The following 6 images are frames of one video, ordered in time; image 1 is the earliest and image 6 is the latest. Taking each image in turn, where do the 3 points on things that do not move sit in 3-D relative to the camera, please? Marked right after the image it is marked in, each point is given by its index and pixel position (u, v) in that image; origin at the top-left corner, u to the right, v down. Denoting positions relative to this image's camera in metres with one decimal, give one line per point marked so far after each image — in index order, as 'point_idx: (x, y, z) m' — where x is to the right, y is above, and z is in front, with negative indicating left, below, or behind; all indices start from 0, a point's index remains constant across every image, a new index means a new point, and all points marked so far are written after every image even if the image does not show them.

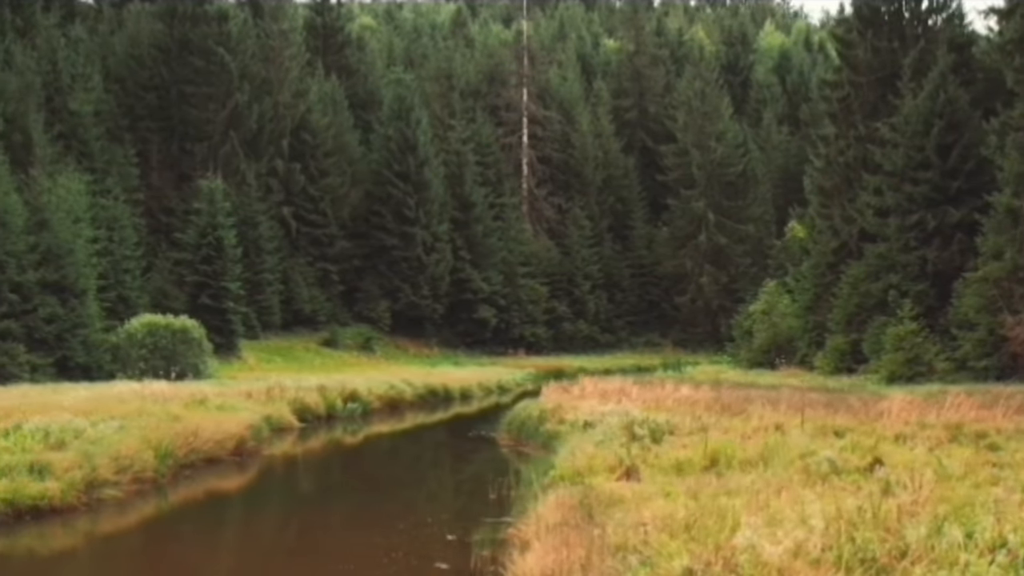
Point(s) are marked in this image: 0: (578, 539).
0: (+0.5, -1.7, +12.6) m
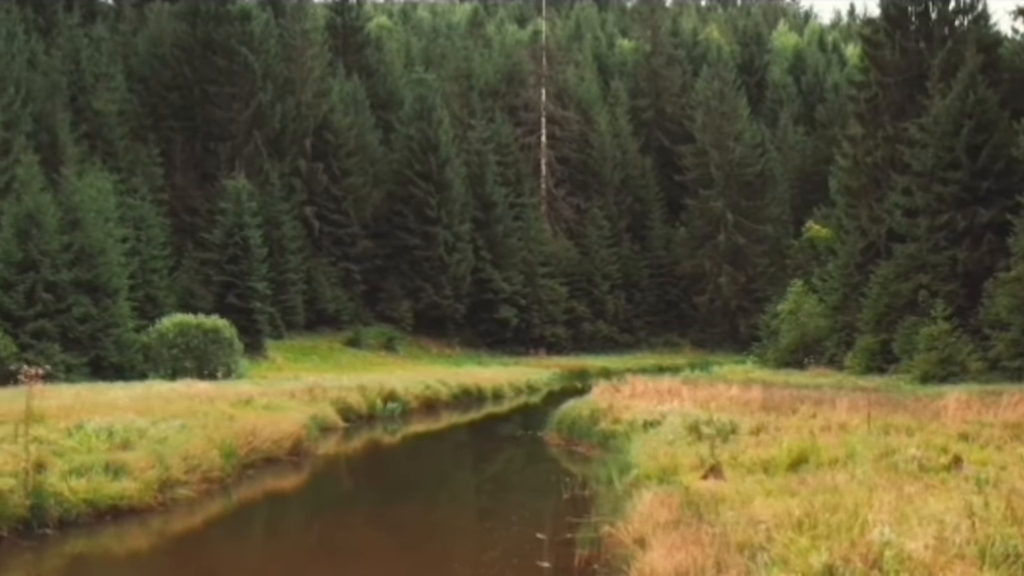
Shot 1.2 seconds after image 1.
0: (+1.3, -1.7, +12.6) m
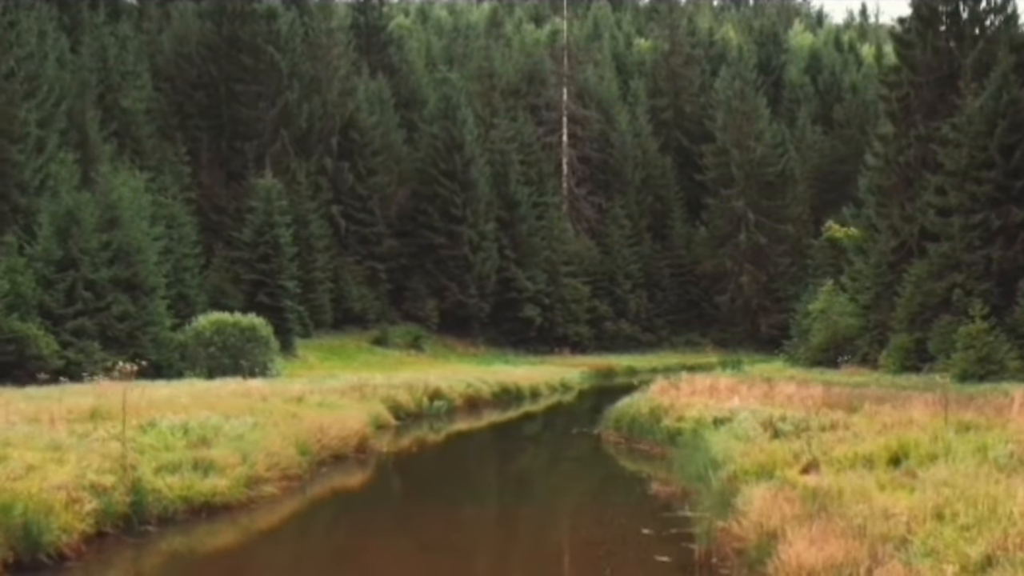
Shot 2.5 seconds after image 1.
0: (+2.3, -1.7, +12.7) m
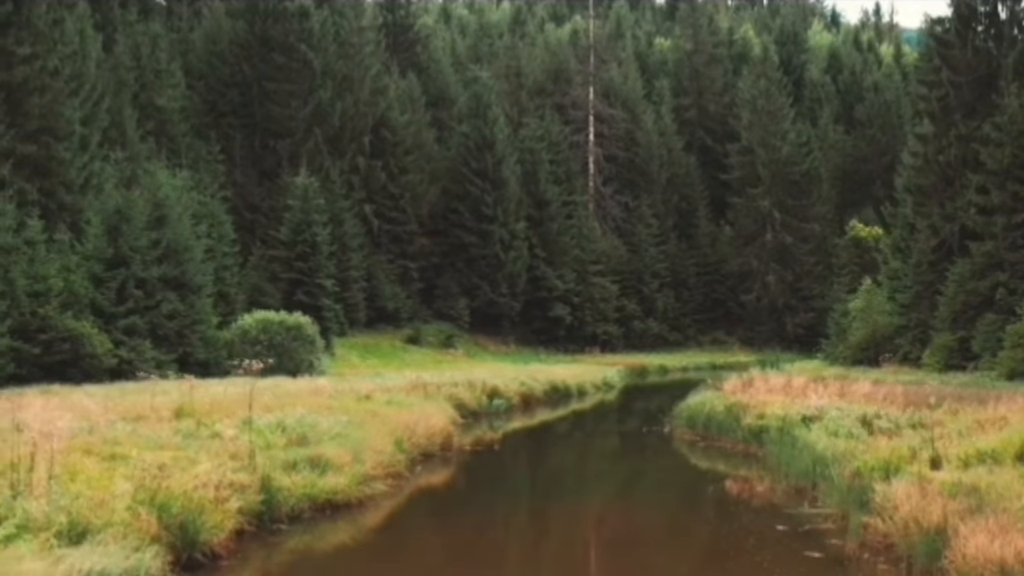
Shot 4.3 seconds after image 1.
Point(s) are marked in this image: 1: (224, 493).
0: (+3.6, -1.7, +12.7) m
1: (-2.4, -1.8, +15.4) m
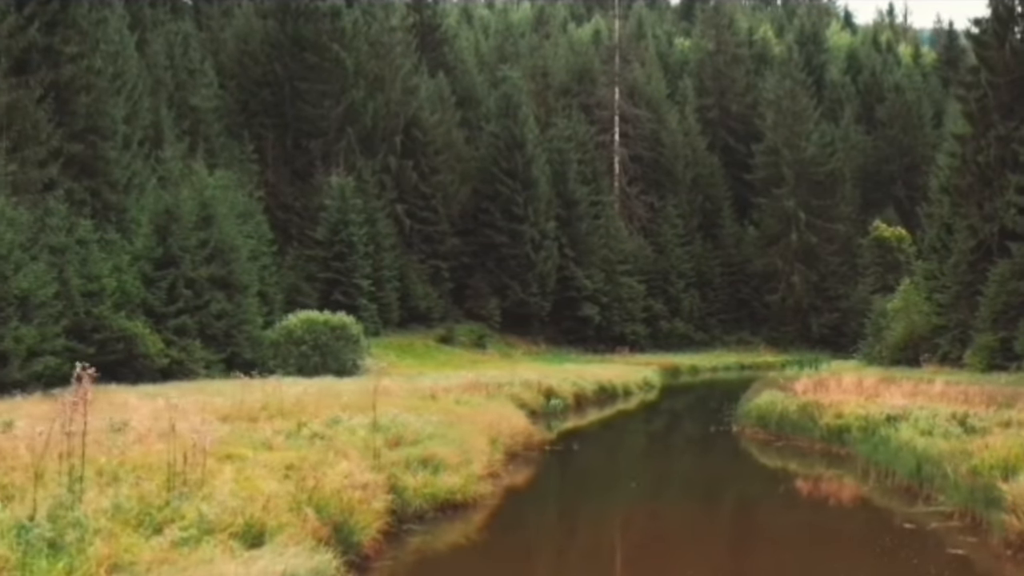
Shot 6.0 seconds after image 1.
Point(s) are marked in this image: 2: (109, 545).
0: (+4.8, -1.7, +12.8) m
1: (-1.2, -1.8, +15.4) m
2: (-2.6, -1.6, +11.5) m
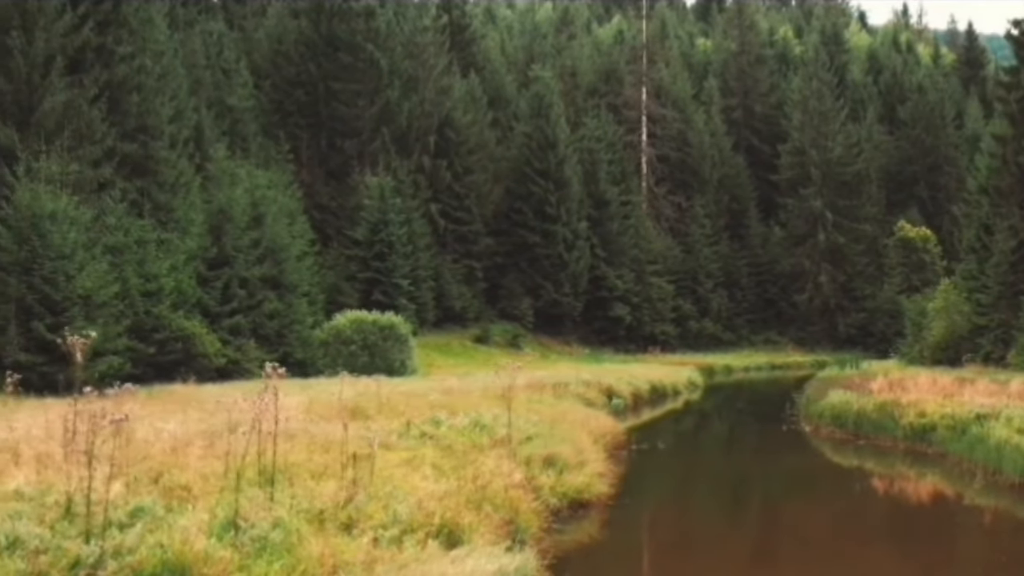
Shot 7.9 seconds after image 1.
0: (+6.1, -1.7, +12.9) m
1: (+0.1, -1.7, +15.4) m
2: (-1.2, -1.6, +11.5) m
